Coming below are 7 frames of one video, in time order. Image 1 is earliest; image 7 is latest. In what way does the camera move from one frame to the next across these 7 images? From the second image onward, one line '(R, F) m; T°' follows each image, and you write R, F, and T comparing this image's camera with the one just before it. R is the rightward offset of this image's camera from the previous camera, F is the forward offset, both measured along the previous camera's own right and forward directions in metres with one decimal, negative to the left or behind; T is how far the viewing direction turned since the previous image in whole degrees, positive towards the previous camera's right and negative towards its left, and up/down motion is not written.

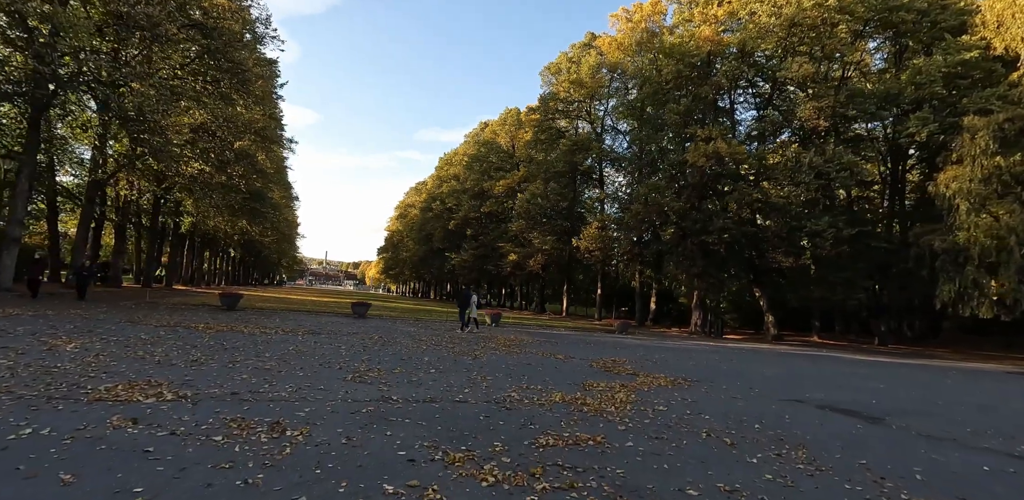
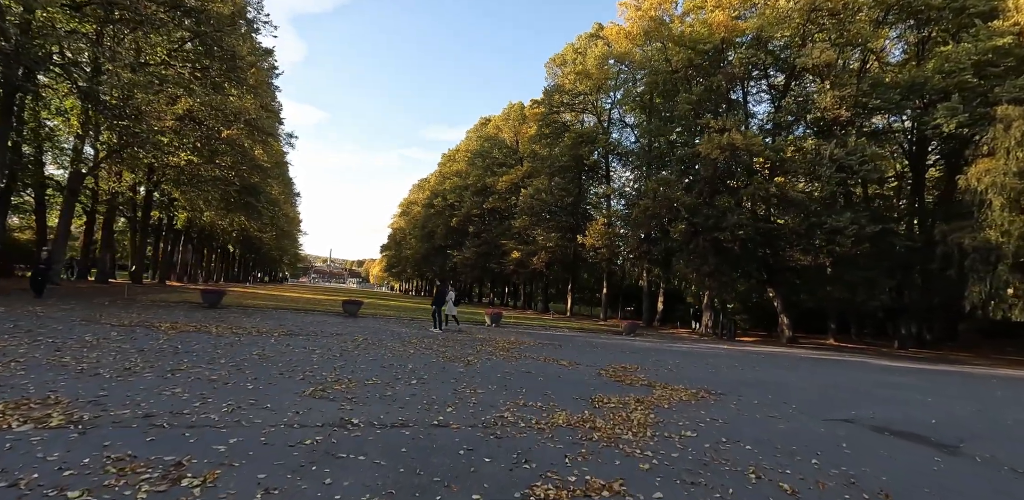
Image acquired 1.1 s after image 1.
(+0.1, +1.4) m; 0°
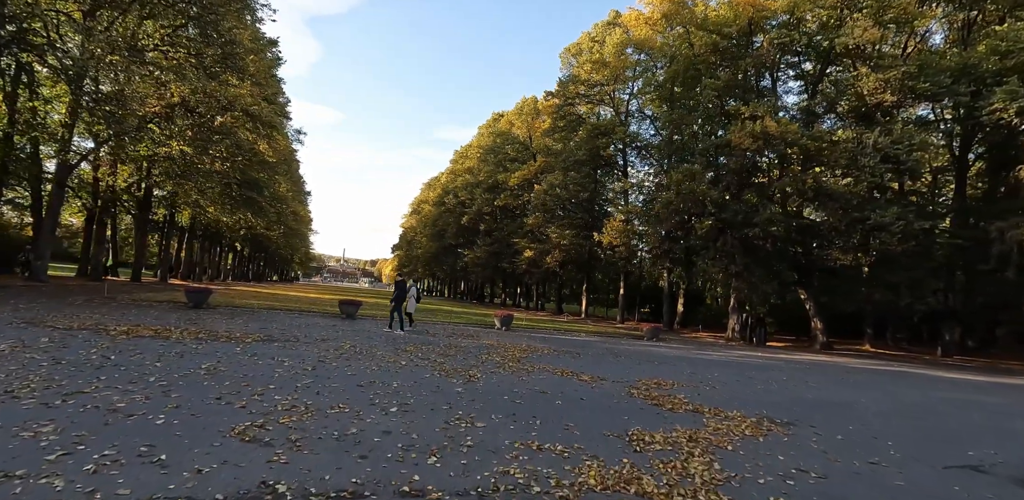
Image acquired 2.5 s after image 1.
(0.0, +1.9) m; -1°
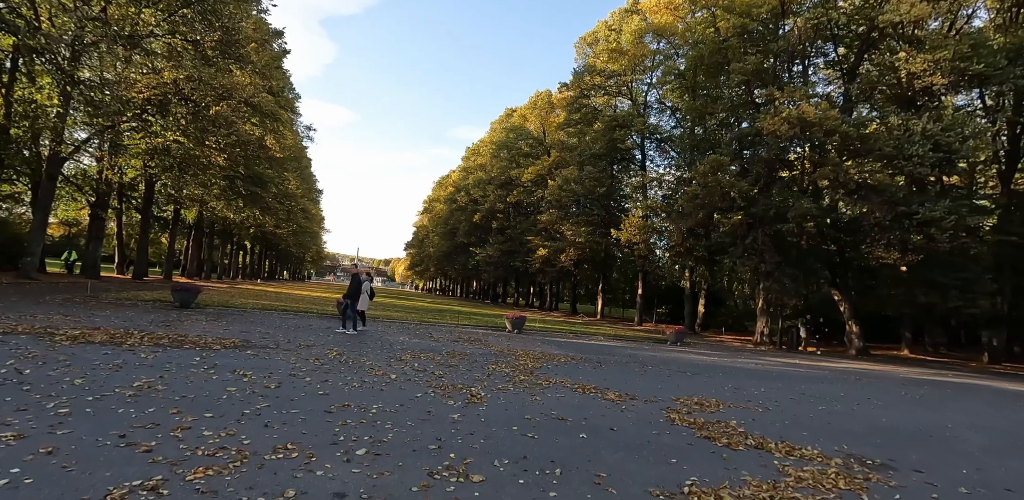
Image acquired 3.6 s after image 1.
(0.0, +1.6) m; -1°
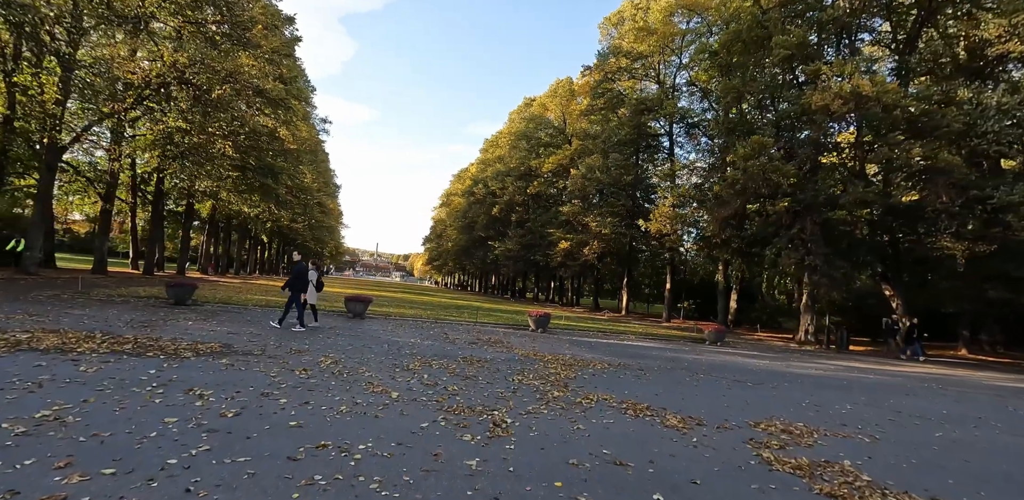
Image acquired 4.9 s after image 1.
(-0.2, +1.7) m; -2°
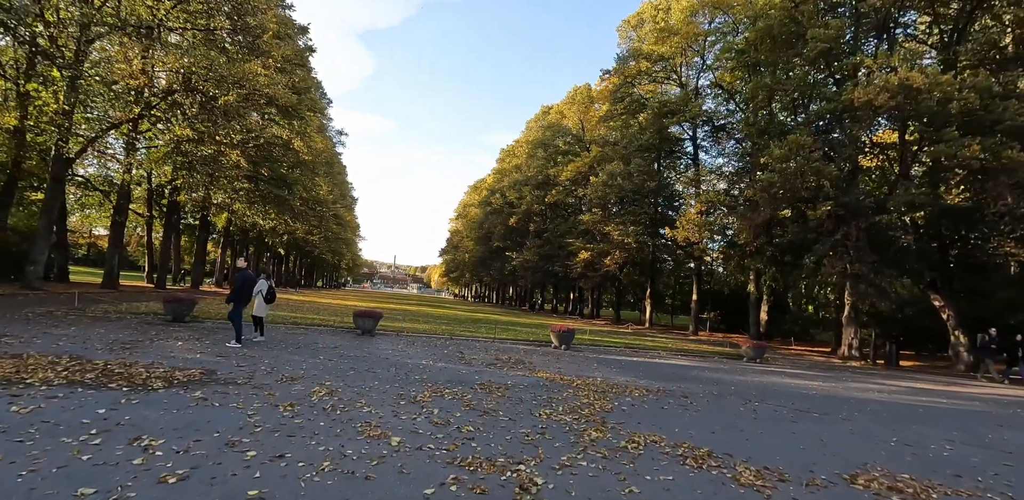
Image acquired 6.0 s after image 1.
(-0.1, +1.2) m; -2°
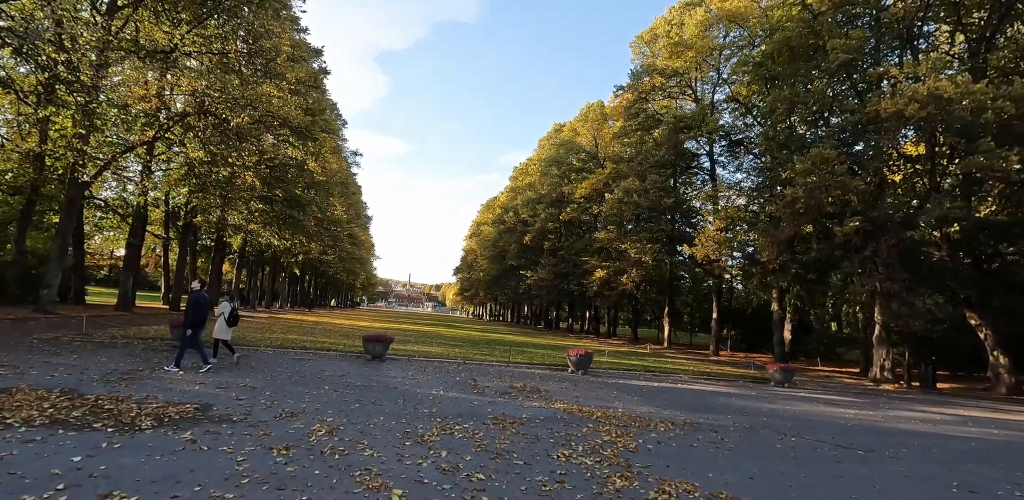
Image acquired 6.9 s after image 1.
(0.0, +0.5) m; -1°
